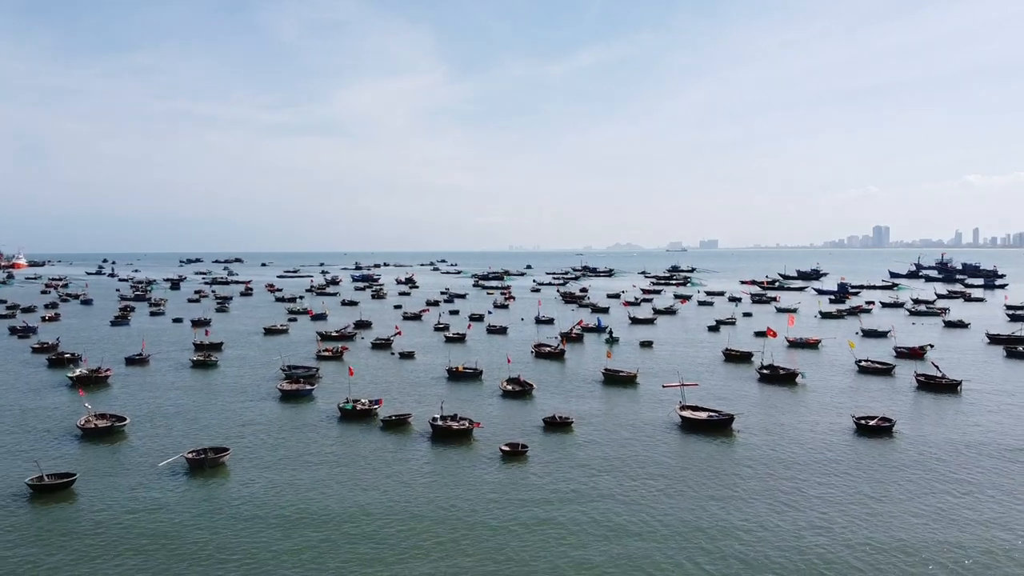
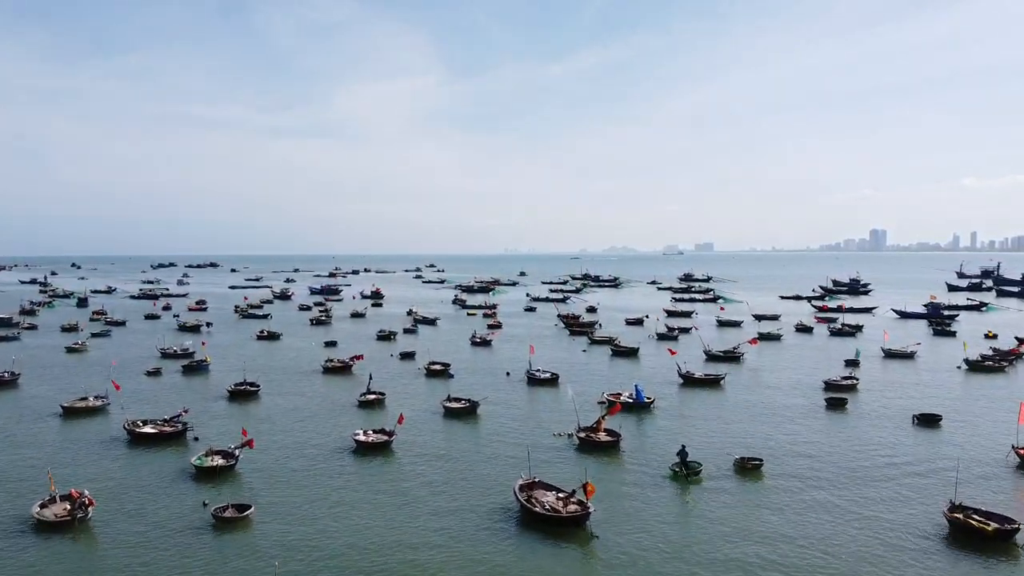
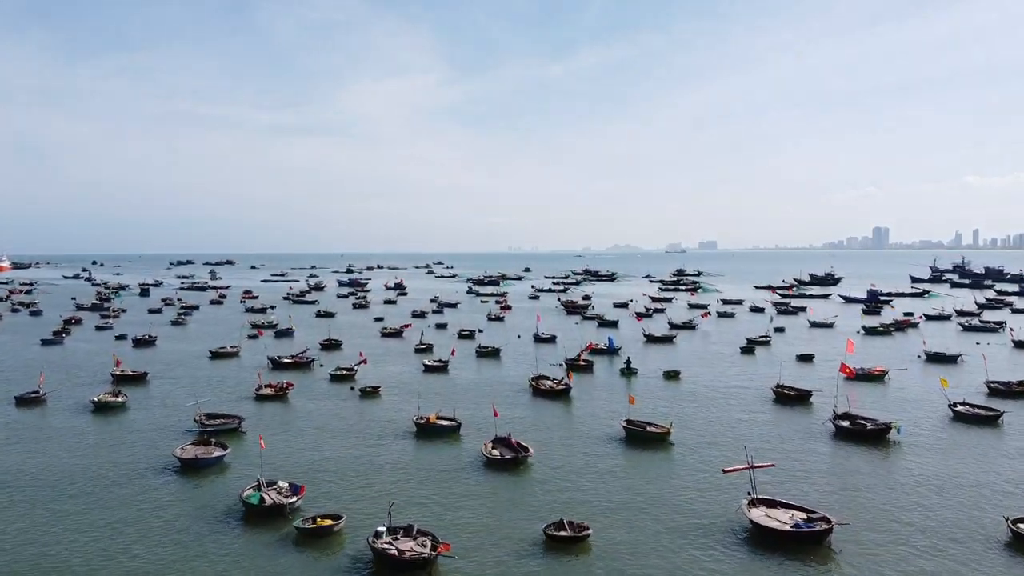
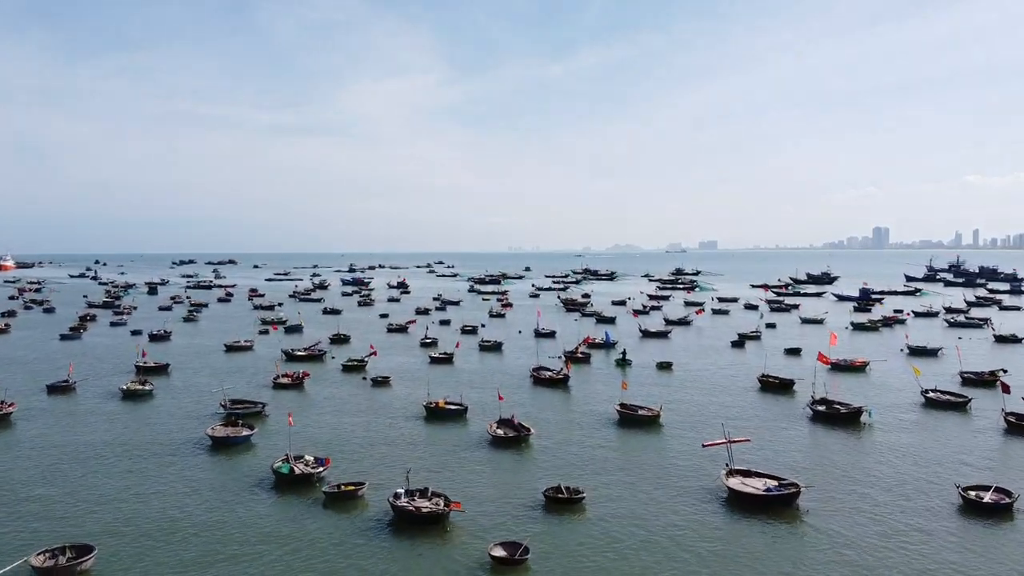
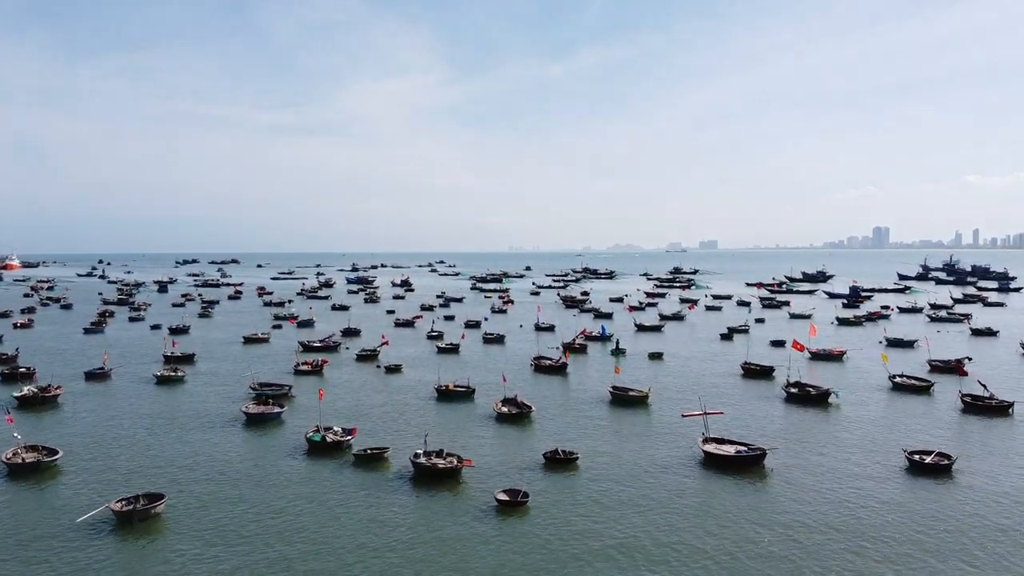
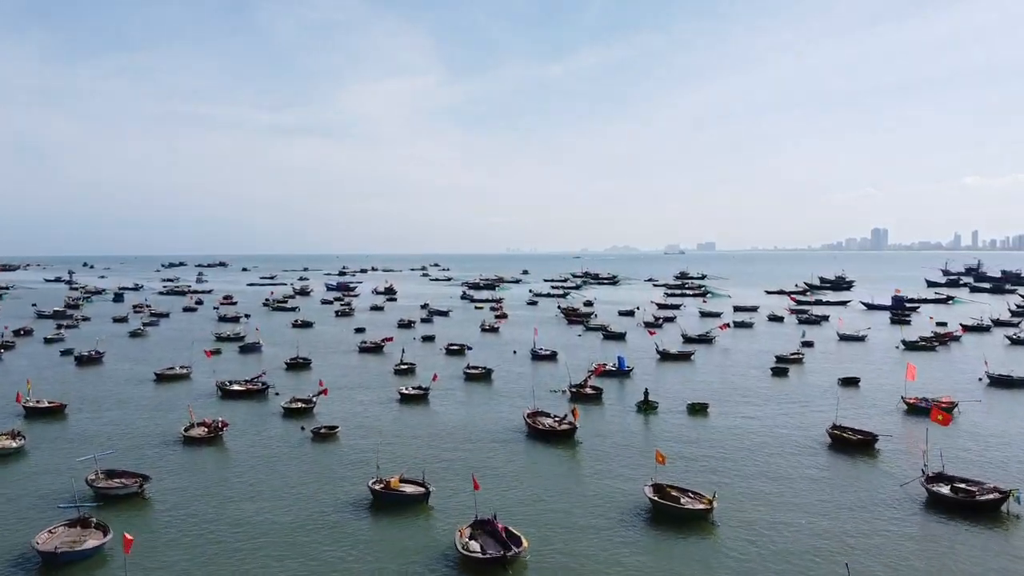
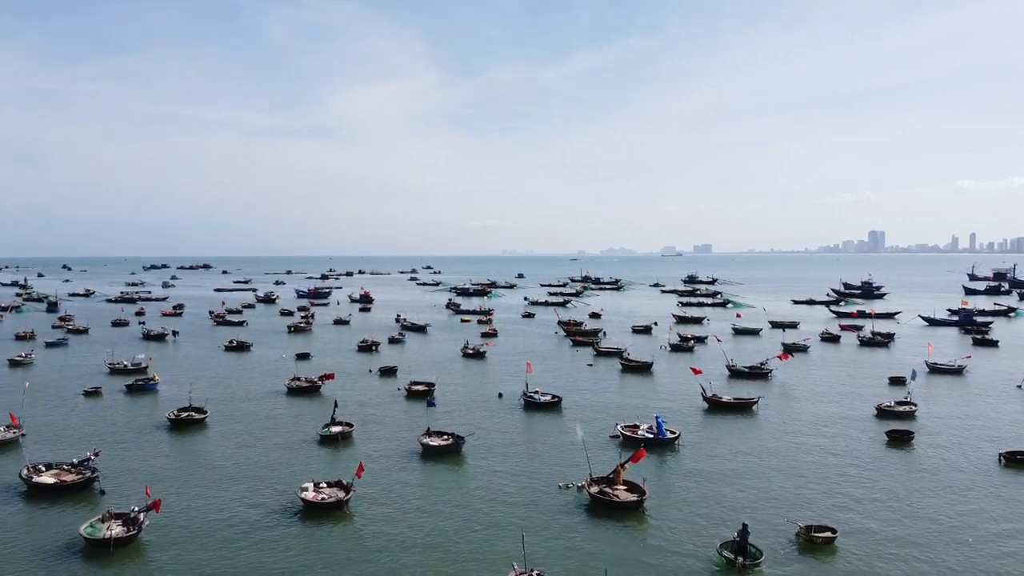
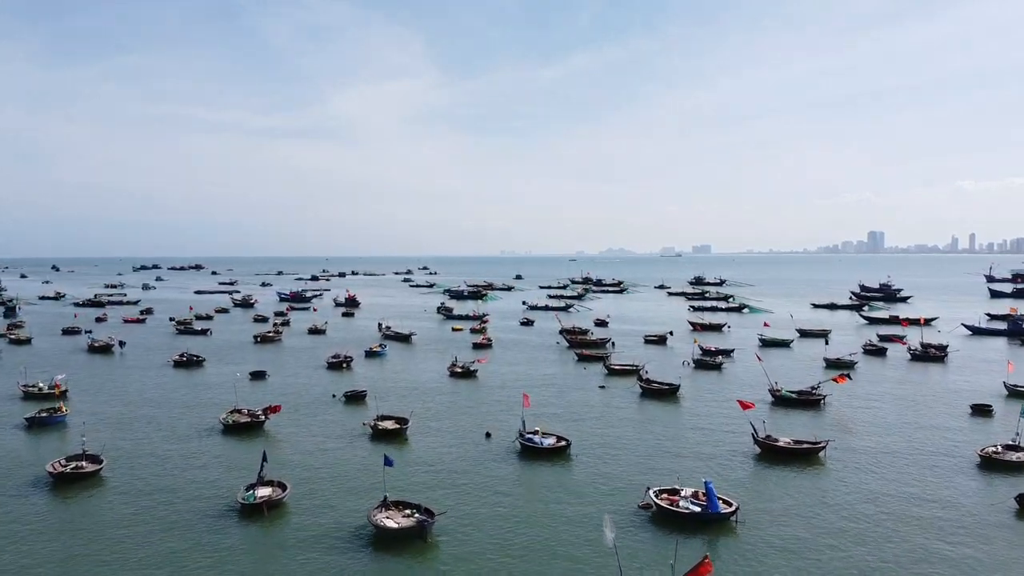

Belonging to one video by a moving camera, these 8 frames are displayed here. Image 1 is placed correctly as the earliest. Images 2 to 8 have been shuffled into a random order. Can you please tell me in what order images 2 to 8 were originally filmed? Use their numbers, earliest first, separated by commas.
5, 4, 3, 6, 2, 7, 8
